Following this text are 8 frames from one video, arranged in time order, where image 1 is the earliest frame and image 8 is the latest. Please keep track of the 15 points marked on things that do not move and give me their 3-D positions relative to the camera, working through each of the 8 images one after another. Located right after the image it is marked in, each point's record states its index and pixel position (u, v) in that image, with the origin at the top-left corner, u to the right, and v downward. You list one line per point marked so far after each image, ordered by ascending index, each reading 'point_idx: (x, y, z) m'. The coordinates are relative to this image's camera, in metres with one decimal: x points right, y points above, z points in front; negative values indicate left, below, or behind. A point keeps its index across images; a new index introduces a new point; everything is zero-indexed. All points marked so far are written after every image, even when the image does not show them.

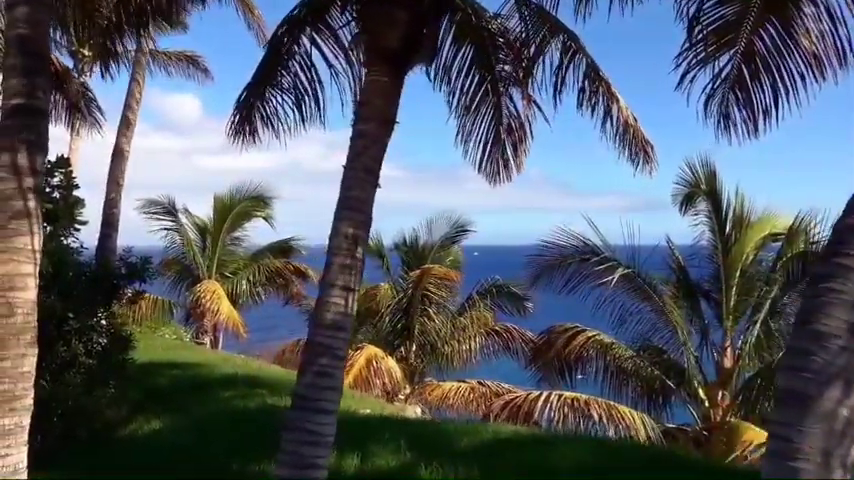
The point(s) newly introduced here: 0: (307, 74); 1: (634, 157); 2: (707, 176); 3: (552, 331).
0: (-1.1, +1.5, +7.7) m
1: (+2.0, +0.8, +8.3) m
2: (+4.1, +0.9, +12.4) m
3: (+1.8, -1.3, +12.5) m
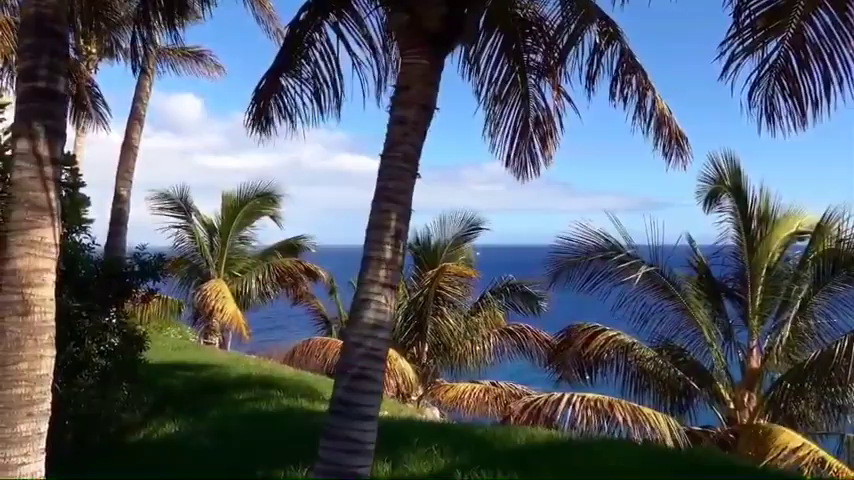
0: (-0.8, +1.6, +7.4) m
1: (+2.2, +0.8, +8.0) m
2: (+4.3, +1.0, +12.1) m
3: (+2.0, -1.3, +12.2) m
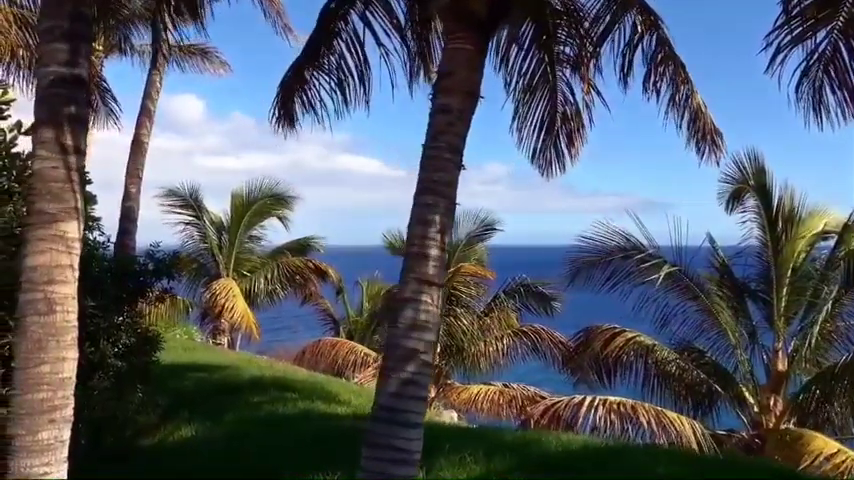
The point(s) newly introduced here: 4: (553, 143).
0: (-0.6, +1.6, +7.1) m
1: (+2.5, +0.9, +7.7) m
2: (+4.6, +1.0, +11.8) m
3: (+2.3, -1.3, +11.9) m
4: (+1.2, +1.0, +8.4) m
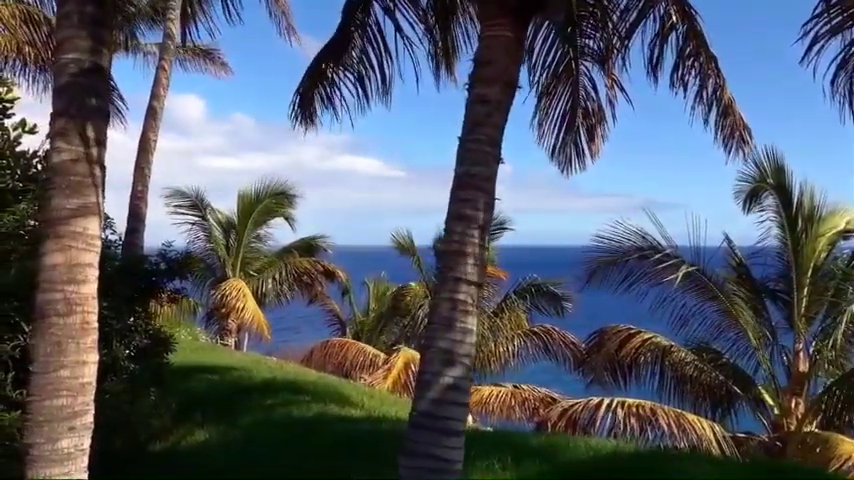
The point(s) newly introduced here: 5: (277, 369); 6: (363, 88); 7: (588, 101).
0: (-0.4, +1.6, +6.9) m
1: (+2.7, +0.9, +7.5) m
2: (+4.7, +1.0, +11.6) m
3: (+2.5, -1.3, +11.7) m
4: (+1.4, +1.0, +8.2) m
5: (-2.1, -1.8, +12.0) m
6: (-0.5, +1.3, +7.1) m
7: (+1.5, +1.3, +7.9) m
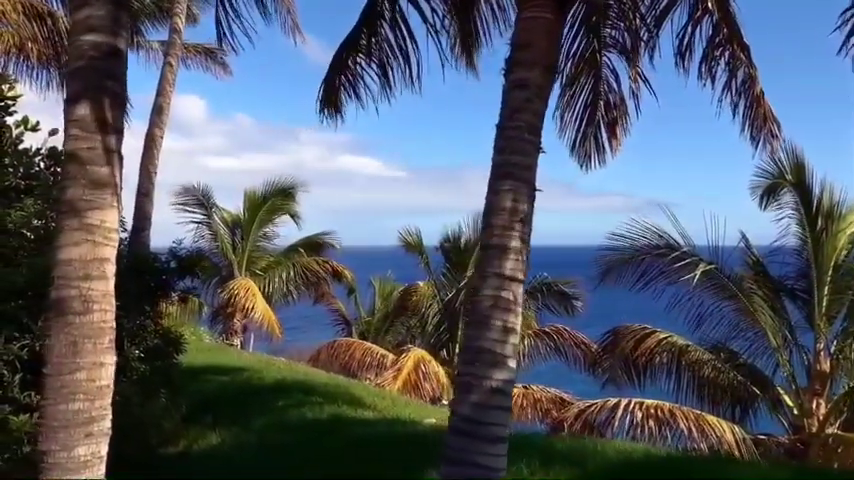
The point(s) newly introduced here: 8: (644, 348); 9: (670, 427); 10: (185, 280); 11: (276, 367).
0: (-0.2, +1.6, +6.7) m
1: (+2.8, +0.9, +7.3) m
2: (+4.9, +1.0, +11.3) m
3: (+2.6, -1.2, +11.5) m
4: (+1.6, +1.0, +8.0) m
5: (-2.0, -1.8, +11.8) m
6: (-0.4, +1.3, +6.9) m
7: (+1.7, +1.3, +7.7) m
8: (+2.9, -1.4, +11.1) m
9: (+2.9, -2.3, +10.2) m
10: (-2.3, -0.4, +8.2) m
11: (-2.1, -1.8, +12.0) m
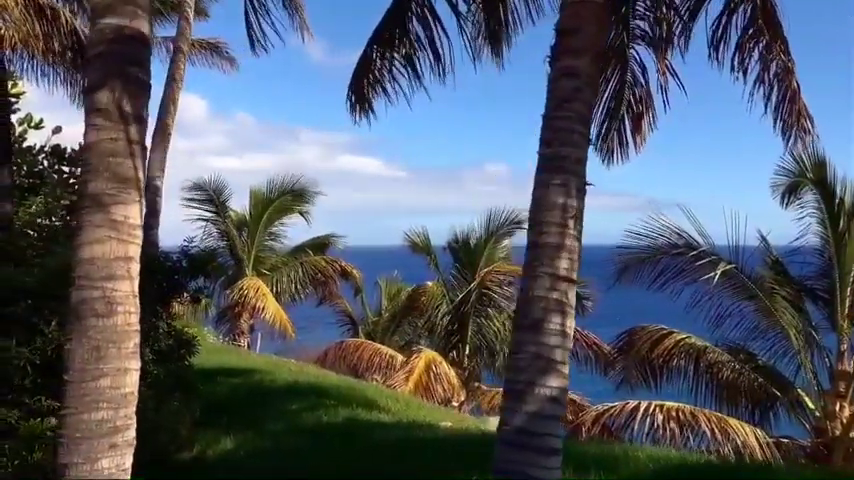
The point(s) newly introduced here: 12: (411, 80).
0: (-0.1, +1.6, +6.5) m
1: (+3.0, +0.9, +7.0) m
2: (+5.1, +1.0, +11.1) m
3: (+2.8, -1.2, +11.3) m
4: (+1.8, +1.0, +7.8) m
5: (-1.8, -1.8, +11.6) m
6: (-0.2, +1.3, +6.7) m
7: (+1.9, +1.4, +7.4) m
8: (+3.1, -1.4, +10.9) m
9: (+3.1, -2.2, +10.0) m
10: (-2.2, -0.4, +7.9) m
11: (-2.0, -1.8, +11.8) m
12: (-0.1, +1.4, +7.4) m
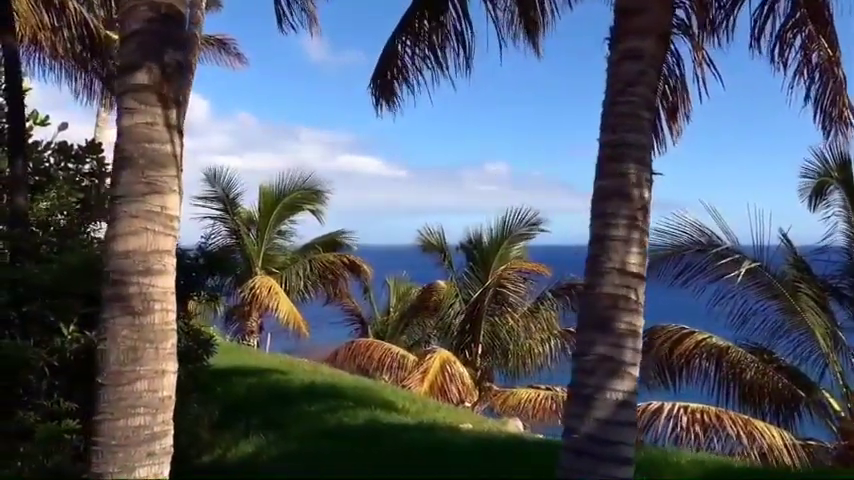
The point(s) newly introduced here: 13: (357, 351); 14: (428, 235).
0: (+0.2, +1.7, +6.2) m
1: (+3.2, +0.9, +6.8) m
2: (+5.3, +1.0, +10.9) m
3: (+3.1, -1.2, +11.0) m
4: (+2.0, +1.0, +7.5) m
5: (-1.6, -1.8, +11.4) m
6: (+0.1, +1.4, +6.4) m
7: (+2.1, +1.4, +7.2) m
8: (+3.3, -1.4, +10.6) m
9: (+3.3, -2.2, +9.7) m
10: (-1.9, -0.3, +7.7) m
11: (-1.7, -1.8, +11.6) m
12: (+0.1, +1.4, +7.1) m
13: (-1.4, -2.2, +16.4) m
14: (0.0, +0.1, +18.4) m
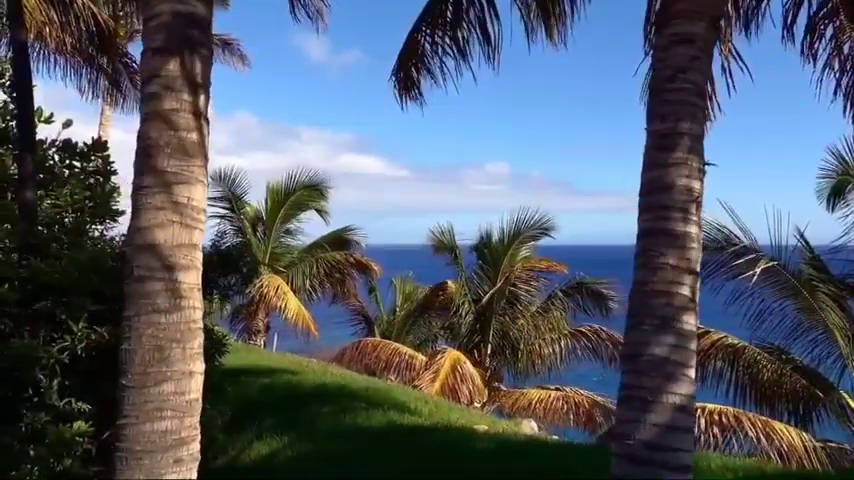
0: (+0.3, +1.7, +6.1) m
1: (+3.4, +1.0, +6.6) m
2: (+5.5, +1.1, +10.7) m
3: (+3.2, -1.2, +10.8) m
4: (+2.2, +1.1, +7.3) m
5: (-1.4, -1.7, +11.2) m
6: (+0.2, +1.4, +6.3) m
7: (+2.2, +1.4, +7.0) m
8: (+3.4, -1.3, +10.5) m
9: (+3.5, -2.2, +9.6) m
10: (-1.8, -0.3, +7.5) m
11: (-1.6, -1.7, +11.4) m
12: (+0.2, +1.5, +7.0) m
13: (-1.2, -2.1, +16.3) m
14: (+0.1, +0.1, +18.3) m
